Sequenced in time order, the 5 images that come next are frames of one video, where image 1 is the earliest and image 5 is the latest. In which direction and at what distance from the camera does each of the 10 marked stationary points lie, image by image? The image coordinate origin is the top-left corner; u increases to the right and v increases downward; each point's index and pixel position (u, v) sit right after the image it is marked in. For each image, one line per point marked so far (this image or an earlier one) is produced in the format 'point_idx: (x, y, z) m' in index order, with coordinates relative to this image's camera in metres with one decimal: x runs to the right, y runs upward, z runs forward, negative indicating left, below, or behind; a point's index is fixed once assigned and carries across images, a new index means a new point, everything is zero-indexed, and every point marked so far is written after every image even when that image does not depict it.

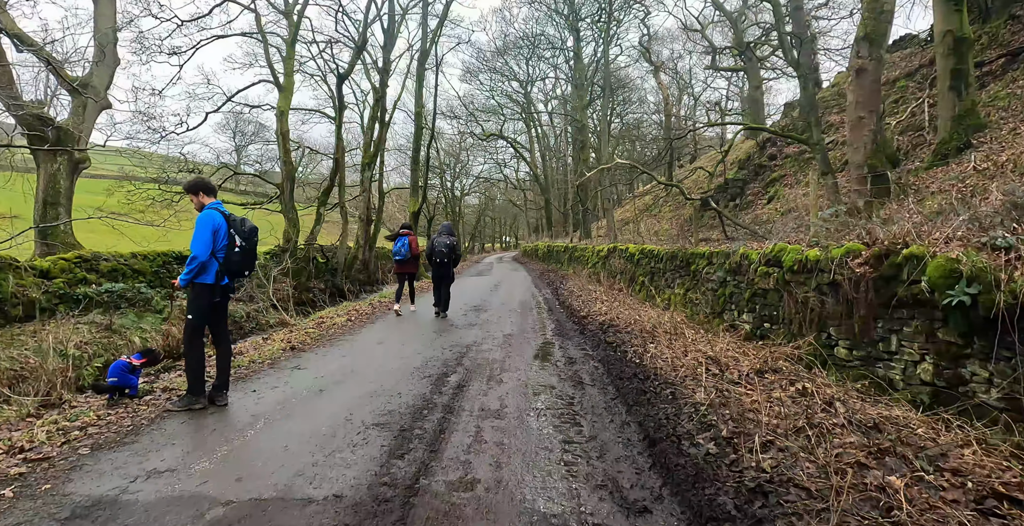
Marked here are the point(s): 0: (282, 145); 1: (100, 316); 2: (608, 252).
0: (-6.3, +3.2, +12.7) m
1: (-6.5, -0.8, +7.3) m
2: (+2.5, +0.3, +12.0) m
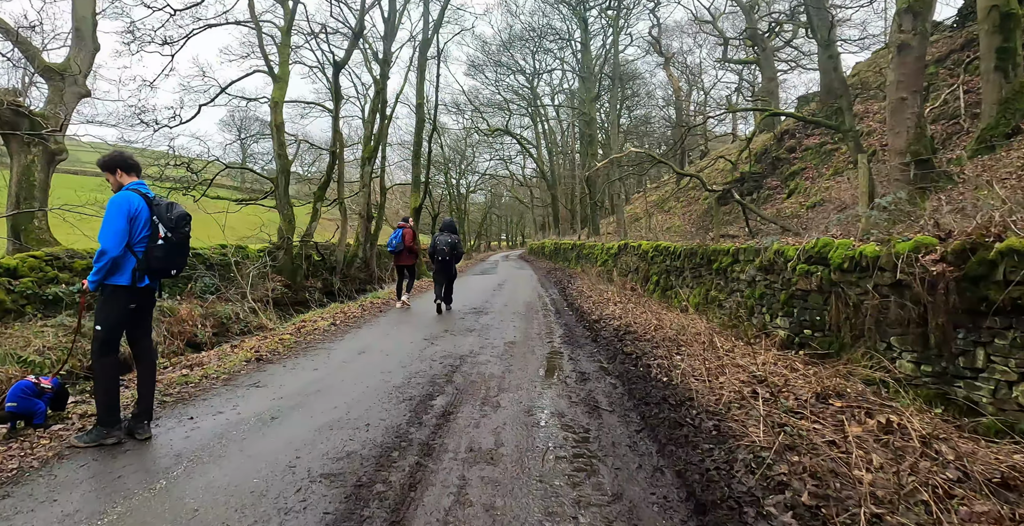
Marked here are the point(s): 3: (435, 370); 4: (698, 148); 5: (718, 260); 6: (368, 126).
0: (-6.2, +3.3, +12.2) m
1: (-6.4, -0.8, +6.8) m
2: (+2.6, +0.3, +11.3) m
3: (-0.6, -0.8, +3.4) m
4: (+7.3, +4.5, +18.4) m
5: (+2.9, 0.0, +6.4) m
6: (-5.1, +4.8, +16.5) m
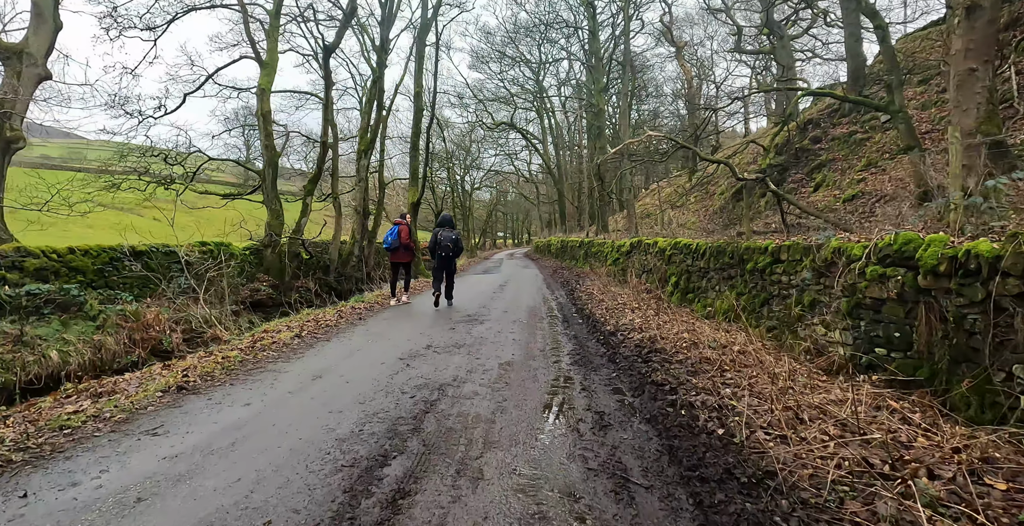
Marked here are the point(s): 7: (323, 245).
0: (-6.1, +3.3, +11.3) m
1: (-6.4, -0.8, +5.9) m
2: (+2.7, +0.4, +10.3) m
3: (-0.6, -0.8, +2.6) m
4: (+7.5, +4.6, +17.4) m
5: (+2.9, 0.0, +5.5) m
6: (-5.0, +4.9, +15.6) m
7: (-5.7, +0.5, +13.9) m
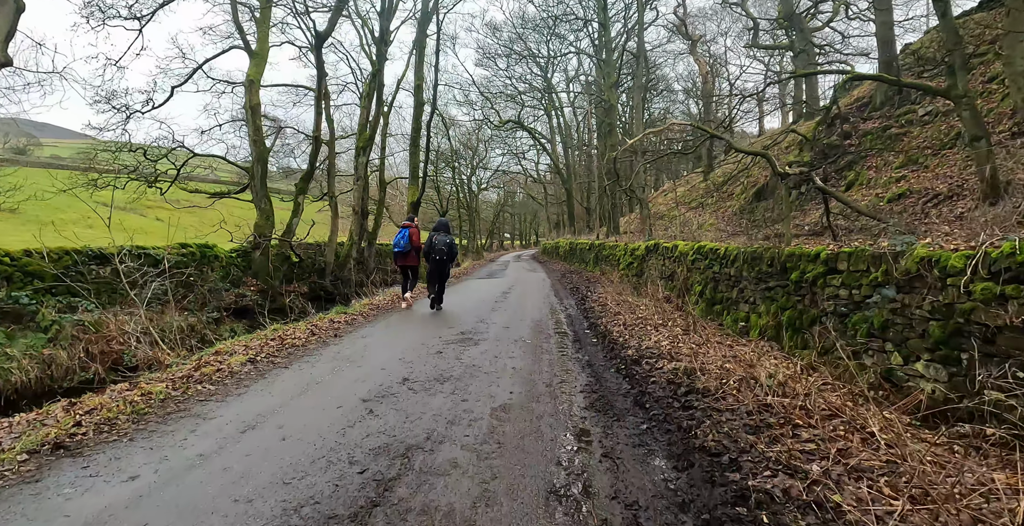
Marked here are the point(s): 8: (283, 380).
0: (-6.0, +3.2, +10.6) m
1: (-6.4, -0.9, +5.2) m
2: (+2.8, +0.3, +9.5) m
3: (-0.6, -0.9, +1.7) m
4: (+7.7, +4.4, +16.5) m
5: (+2.9, -0.1, +4.6) m
6: (-4.8, +4.8, +14.9) m
7: (-5.5, +0.5, +13.2) m
8: (-1.6, -0.8, +3.3) m
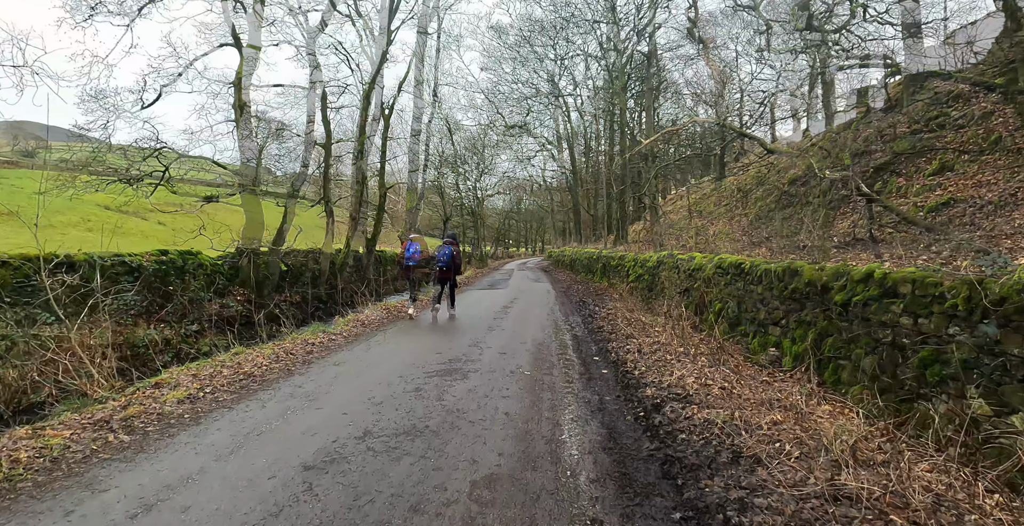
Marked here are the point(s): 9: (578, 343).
0: (-5.9, +3.1, +10.1) m
1: (-6.4, -1.0, +4.6) m
2: (+2.8, 0.0, +8.8) m
3: (-0.7, -1.0, +1.1) m
4: (+7.9, +4.1, +15.8) m
5: (+2.8, -0.2, +3.9) m
6: (-4.6, +4.5, +14.4) m
7: (-5.4, +0.3, +12.6) m
8: (-1.7, -0.9, +2.7) m
9: (+0.9, -1.0, +5.9) m
